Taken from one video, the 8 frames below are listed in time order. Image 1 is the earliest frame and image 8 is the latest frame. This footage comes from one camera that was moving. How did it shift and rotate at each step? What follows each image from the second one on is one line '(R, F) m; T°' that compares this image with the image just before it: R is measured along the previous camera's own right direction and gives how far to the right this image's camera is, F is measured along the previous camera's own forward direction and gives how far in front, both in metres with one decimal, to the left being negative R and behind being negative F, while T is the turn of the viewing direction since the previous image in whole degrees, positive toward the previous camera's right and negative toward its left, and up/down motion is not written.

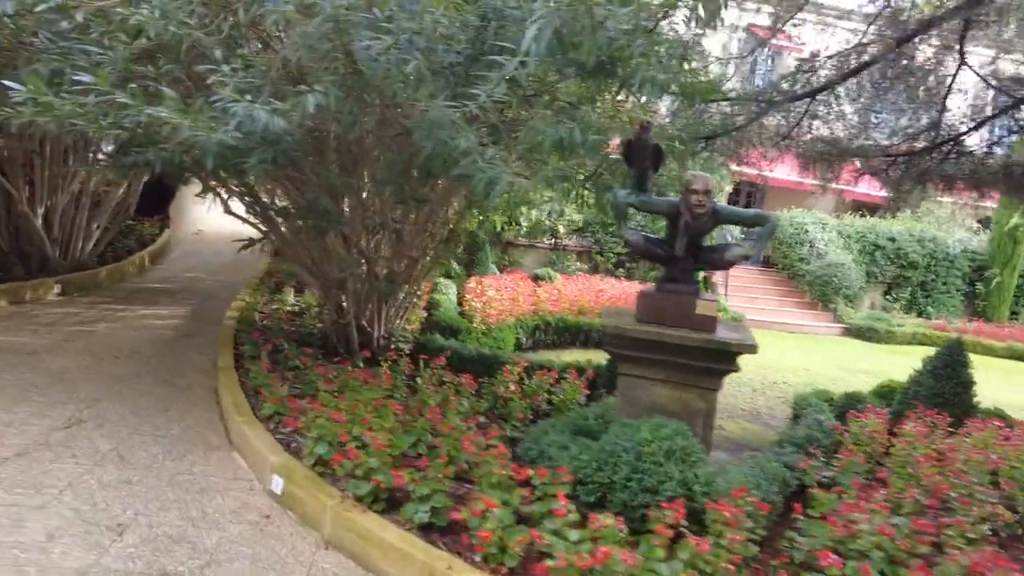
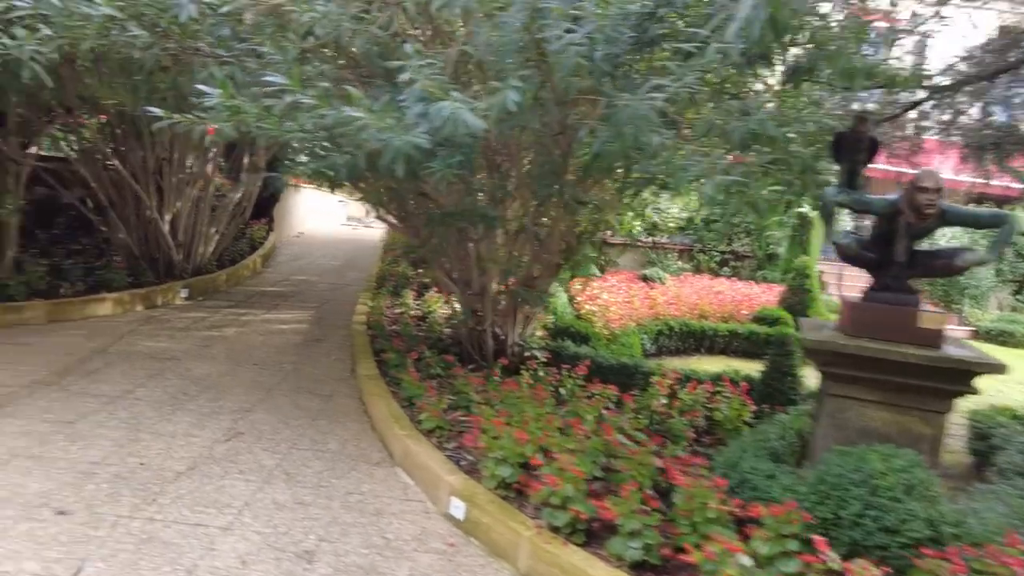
(-0.6, +0.2) m; -5°
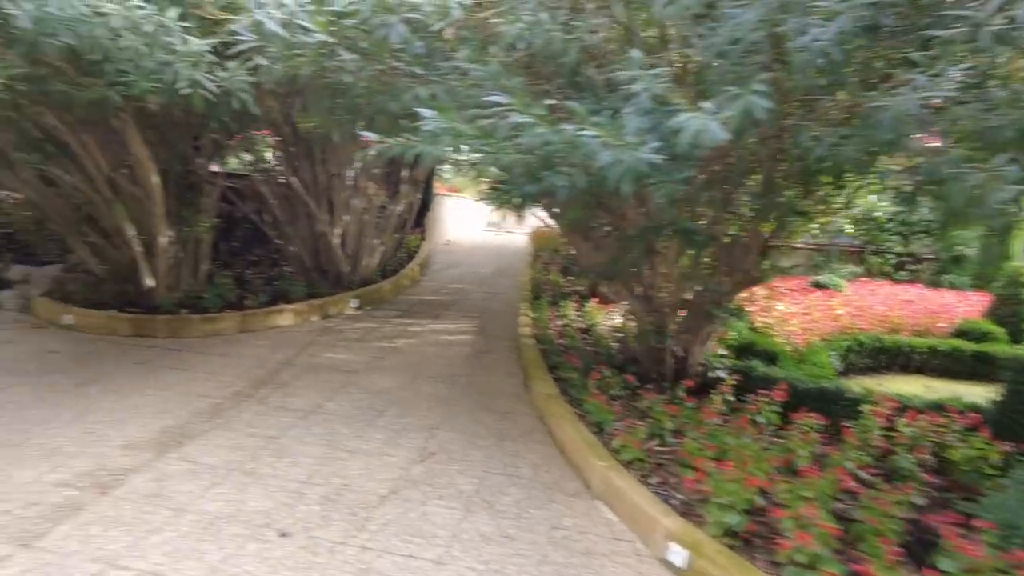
(-0.4, +0.2) m; -10°
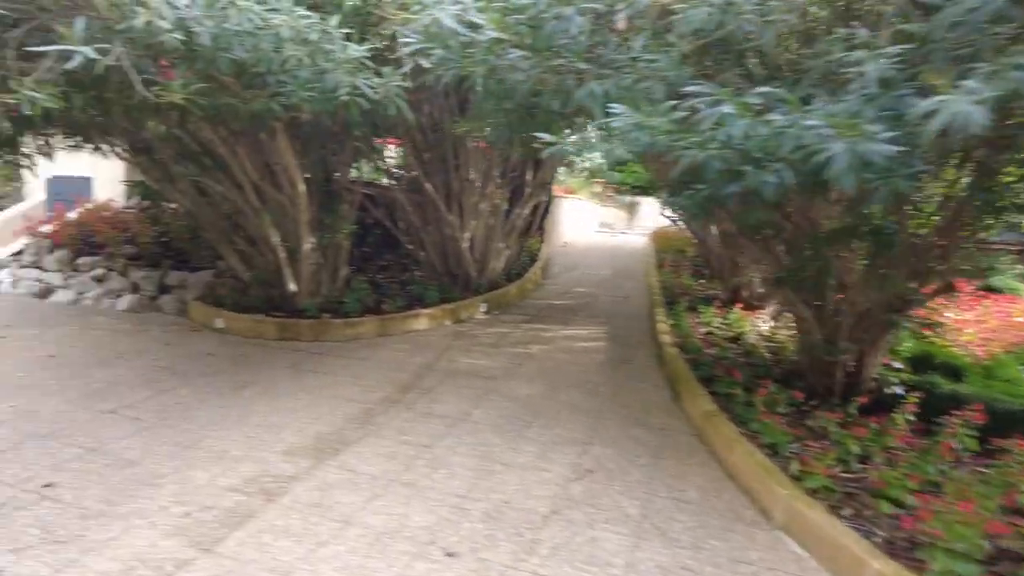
(-0.3, +0.2) m; -9°
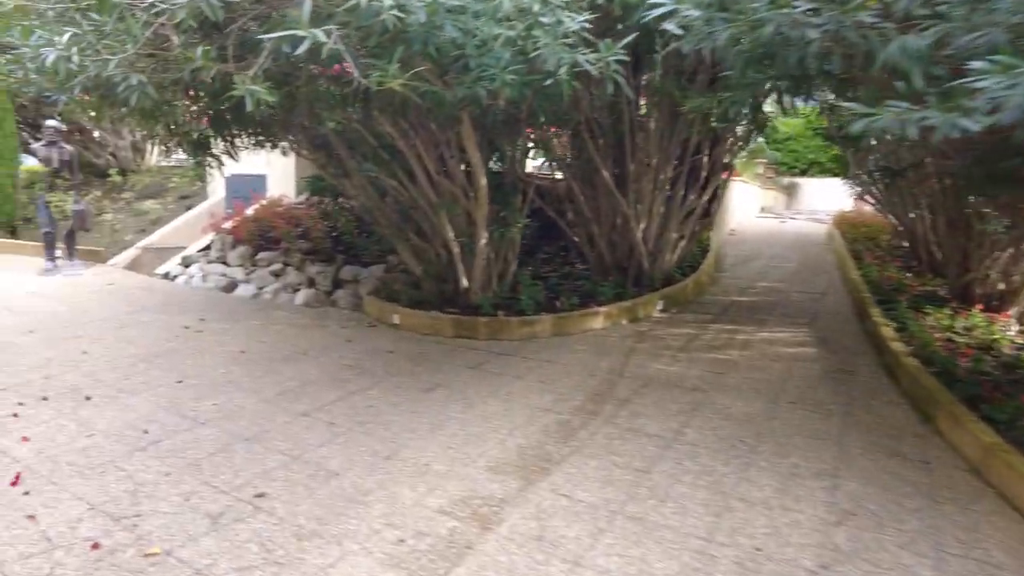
(-0.5, +0.4) m; -11°
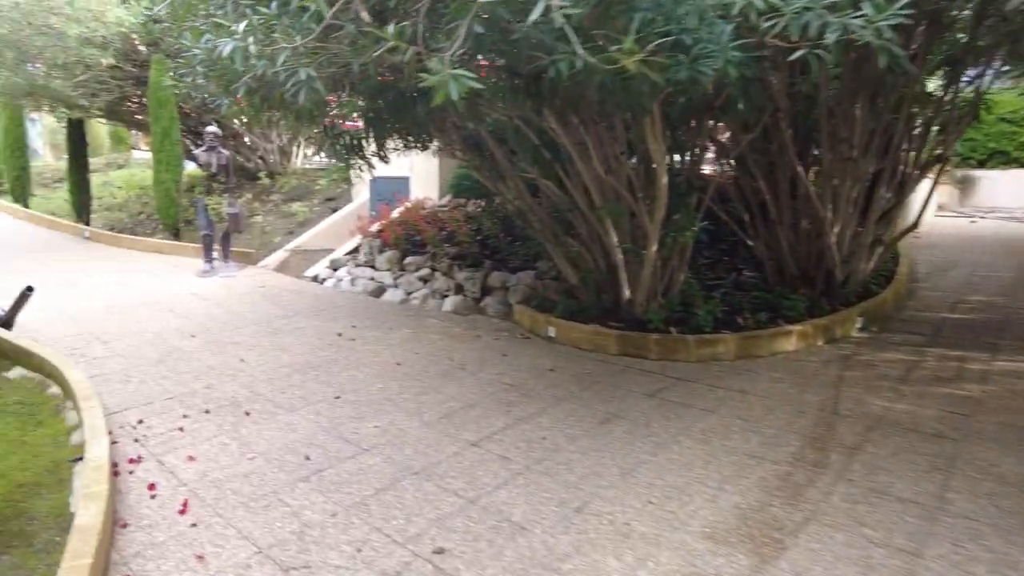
(-0.4, +0.5) m; -10°
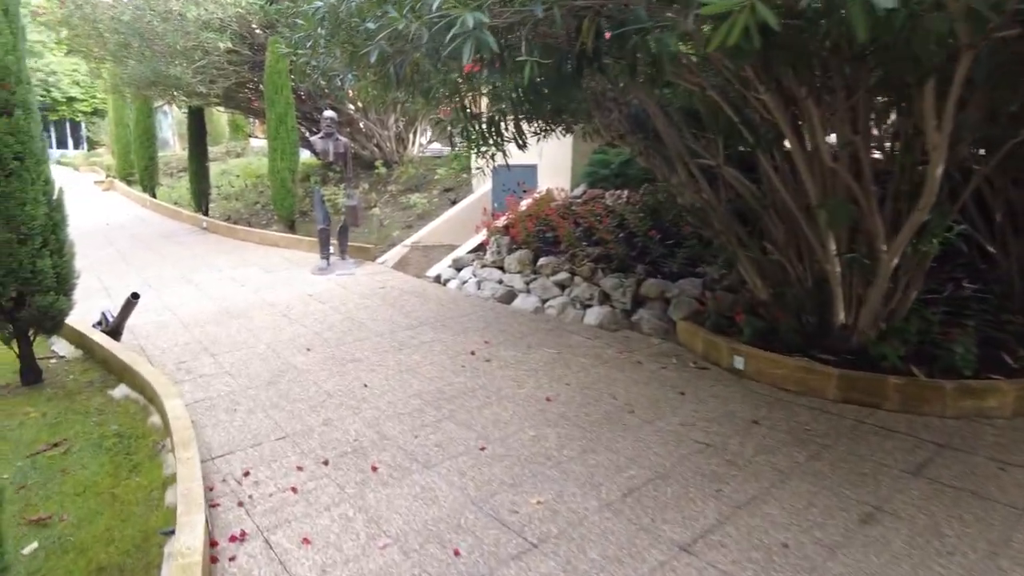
(-0.5, +1.0) m; -8°
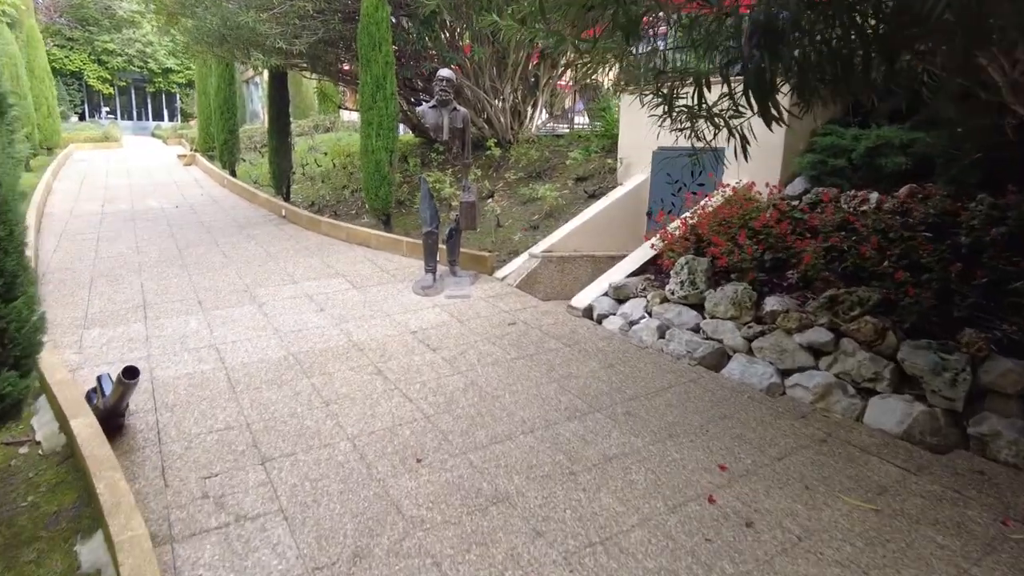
(-0.8, +2.2) m; -7°
